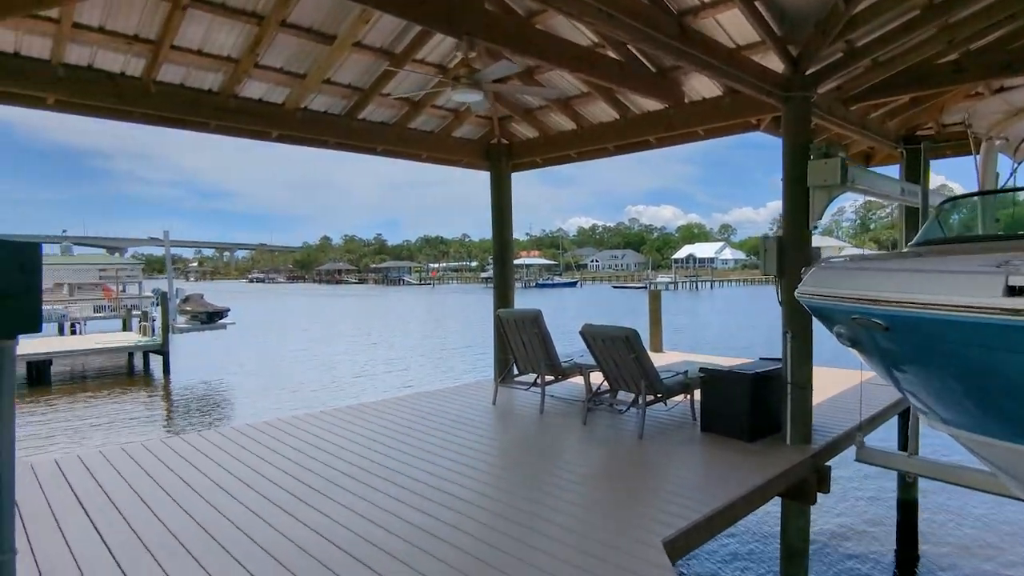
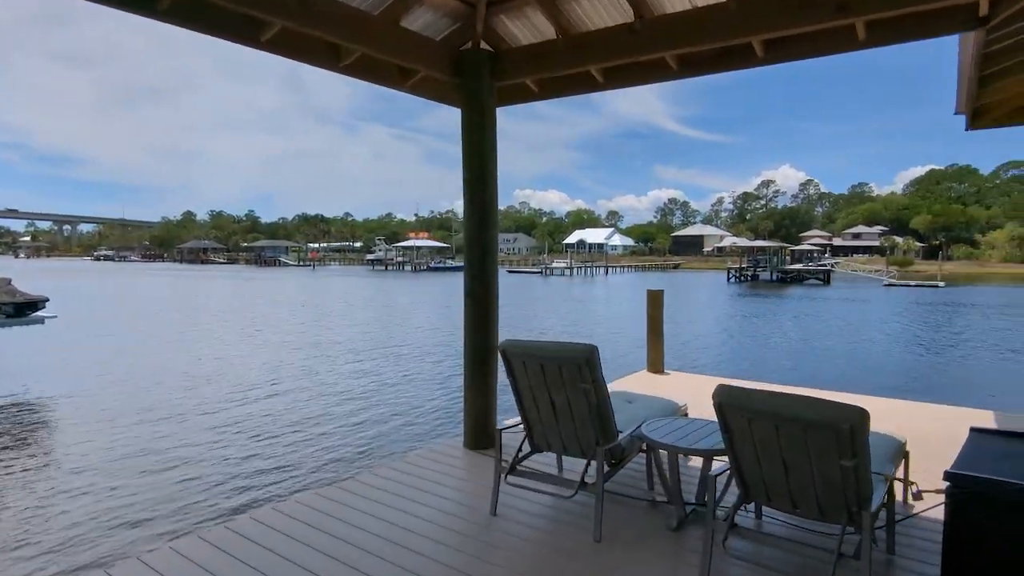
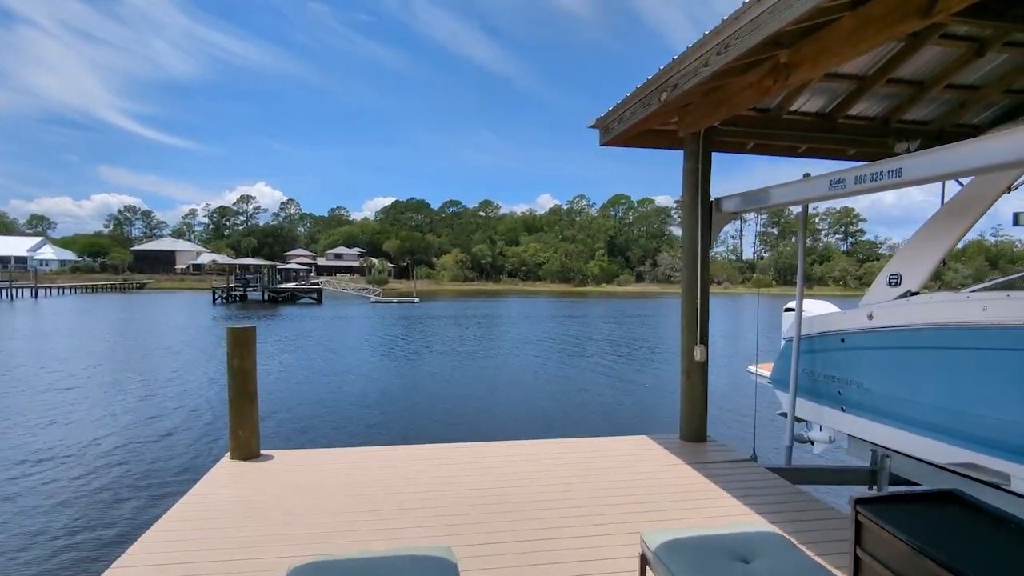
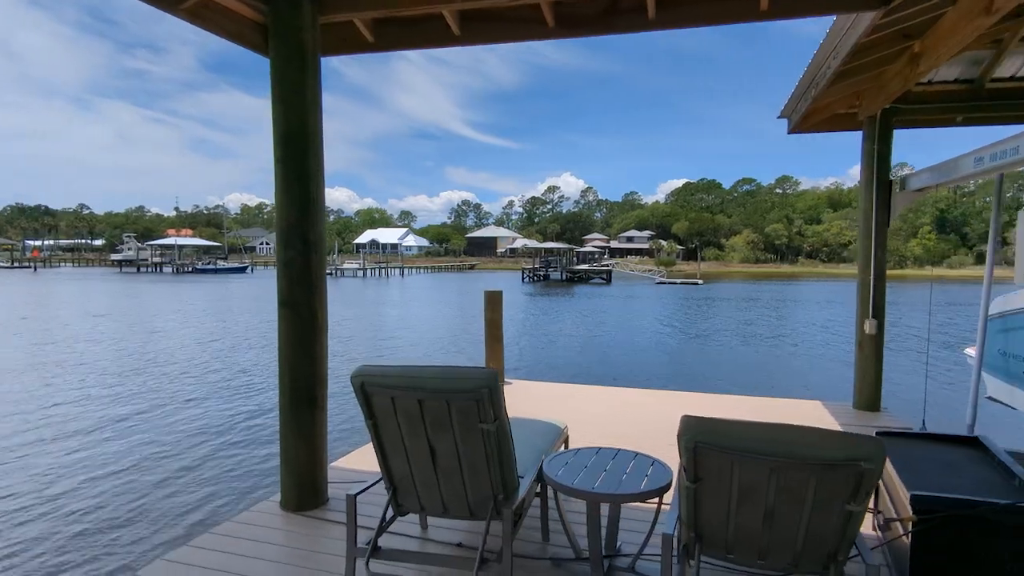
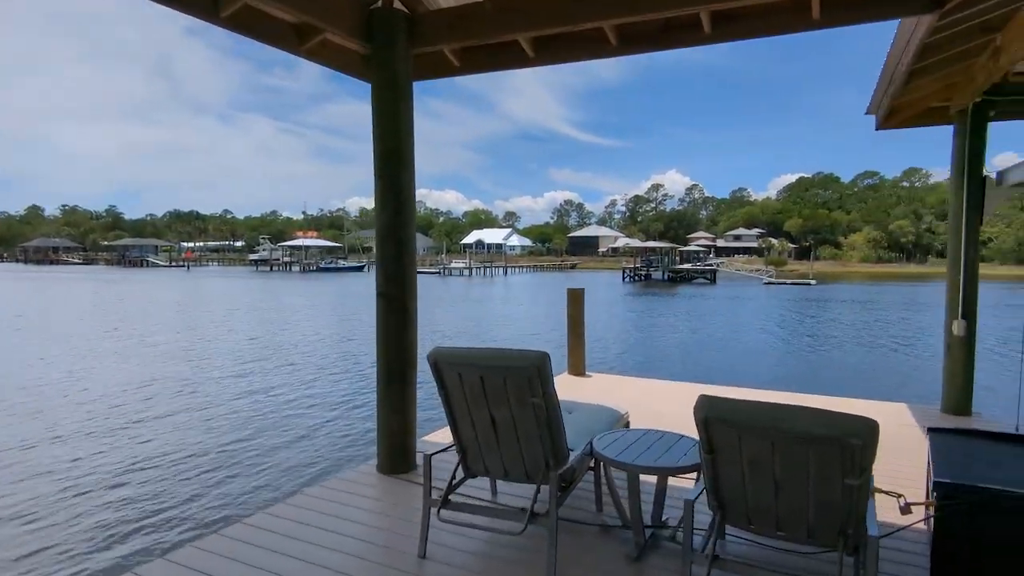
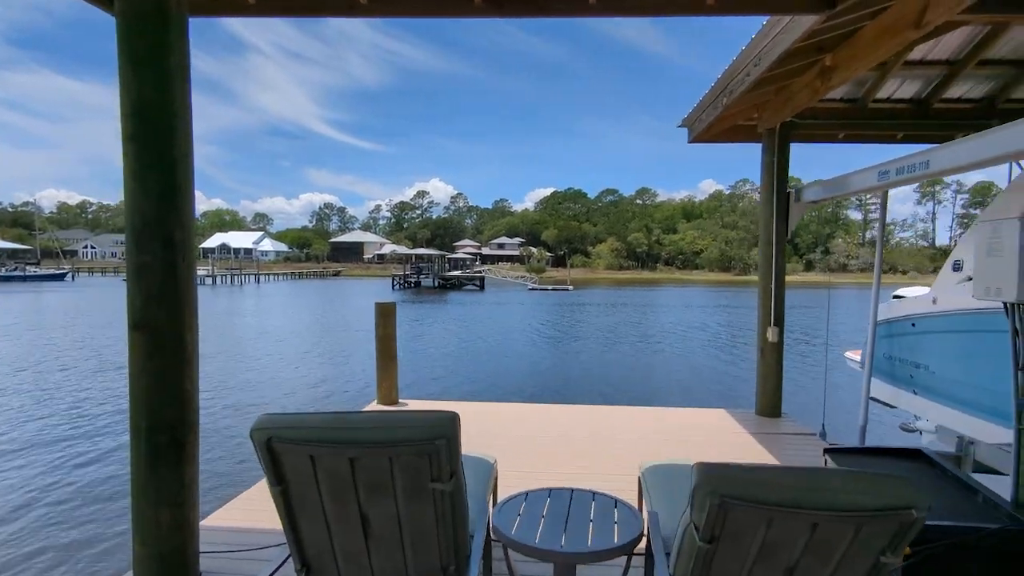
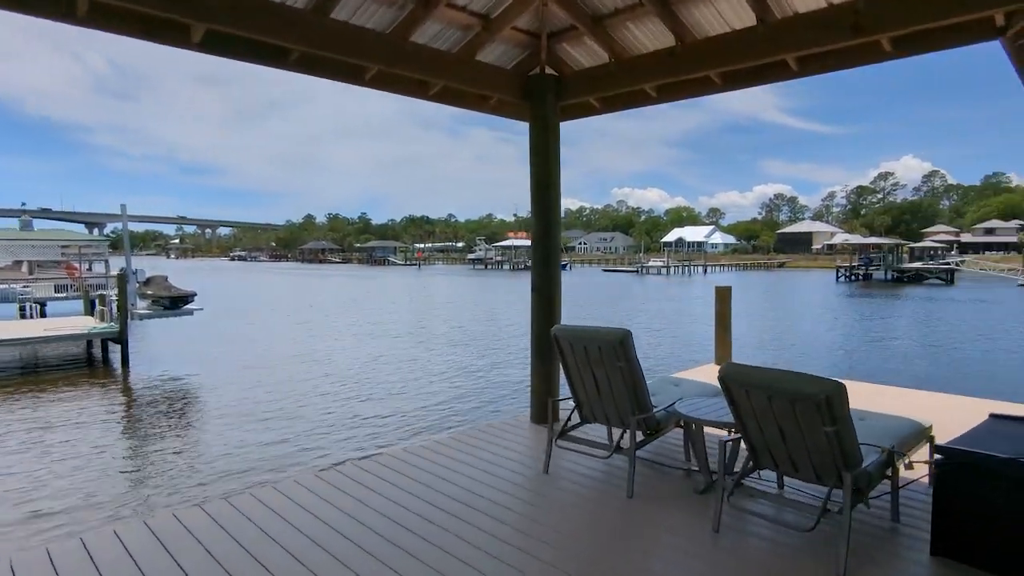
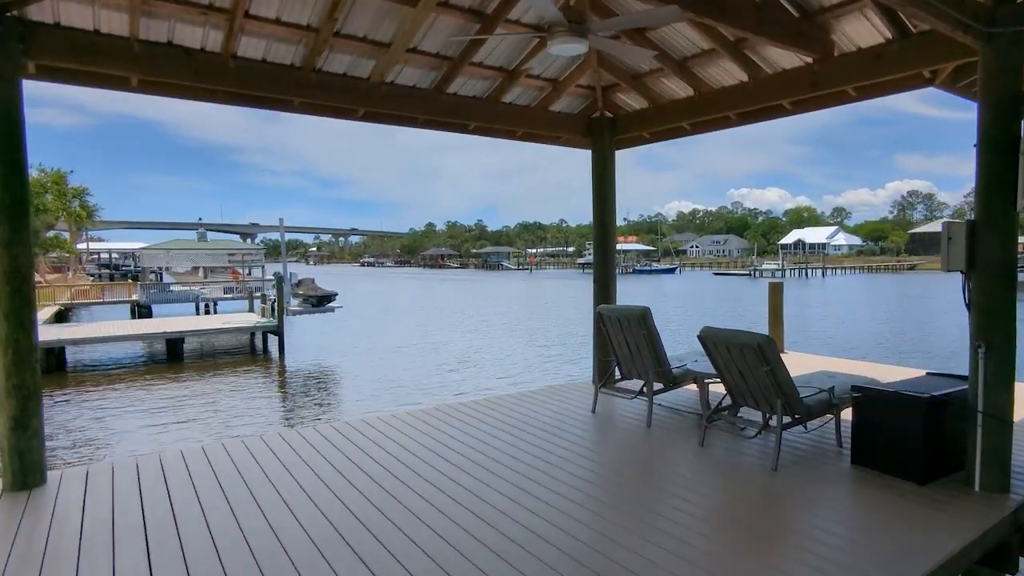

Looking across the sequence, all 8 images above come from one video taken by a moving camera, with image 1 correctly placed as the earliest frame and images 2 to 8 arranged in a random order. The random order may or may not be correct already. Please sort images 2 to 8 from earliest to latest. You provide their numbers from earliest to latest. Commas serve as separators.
8, 7, 2, 5, 4, 6, 3
